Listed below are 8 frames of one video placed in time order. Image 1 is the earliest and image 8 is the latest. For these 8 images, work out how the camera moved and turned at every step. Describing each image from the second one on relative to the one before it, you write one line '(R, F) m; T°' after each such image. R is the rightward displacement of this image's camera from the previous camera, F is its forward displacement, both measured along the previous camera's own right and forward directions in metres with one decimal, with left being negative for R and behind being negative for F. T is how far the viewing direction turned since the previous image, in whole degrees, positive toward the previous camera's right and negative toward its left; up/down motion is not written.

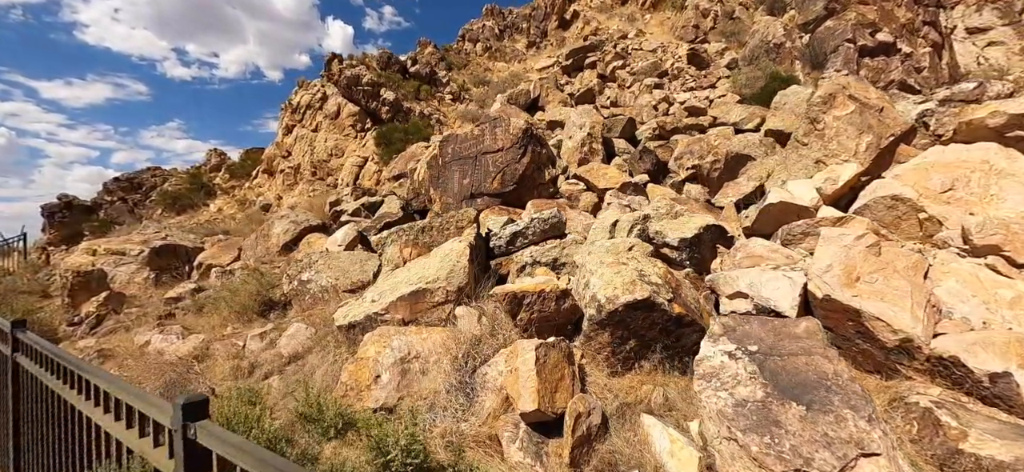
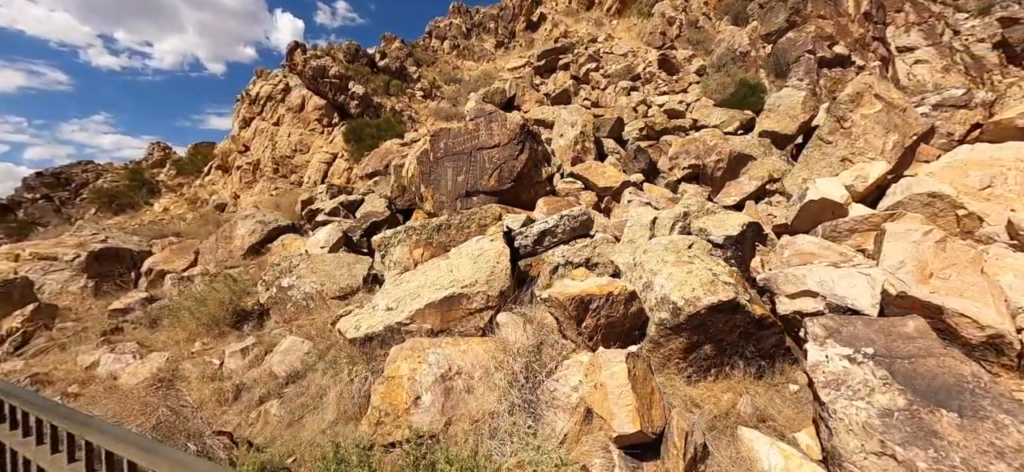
(-0.7, +0.4) m; +6°
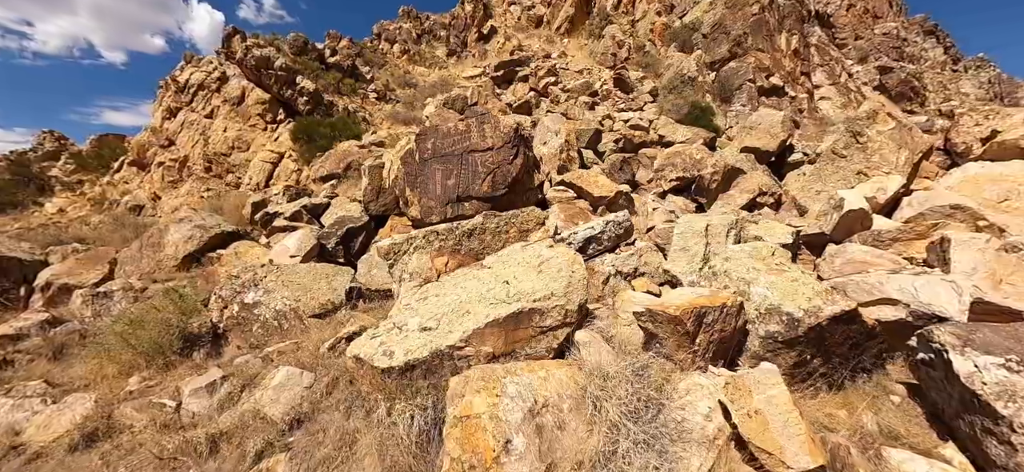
(-1.0, +0.6) m; +9°
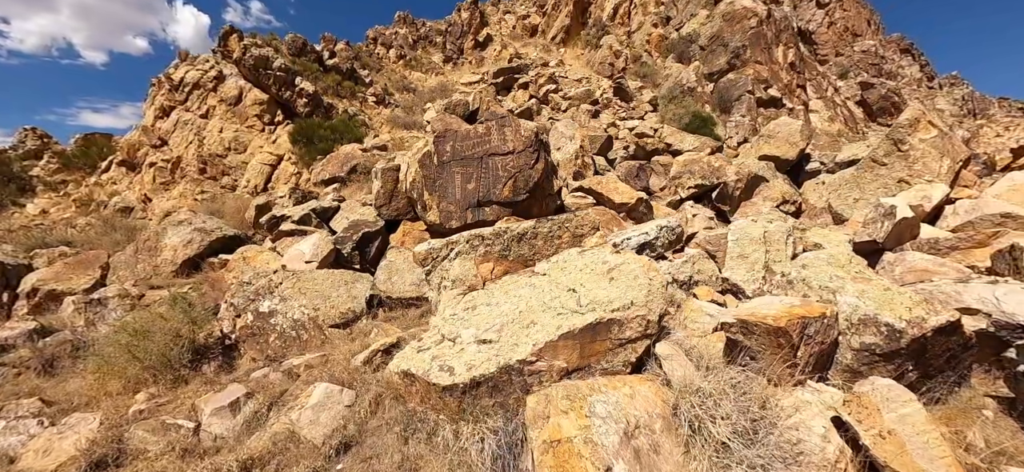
(-0.6, +0.2) m; +2°
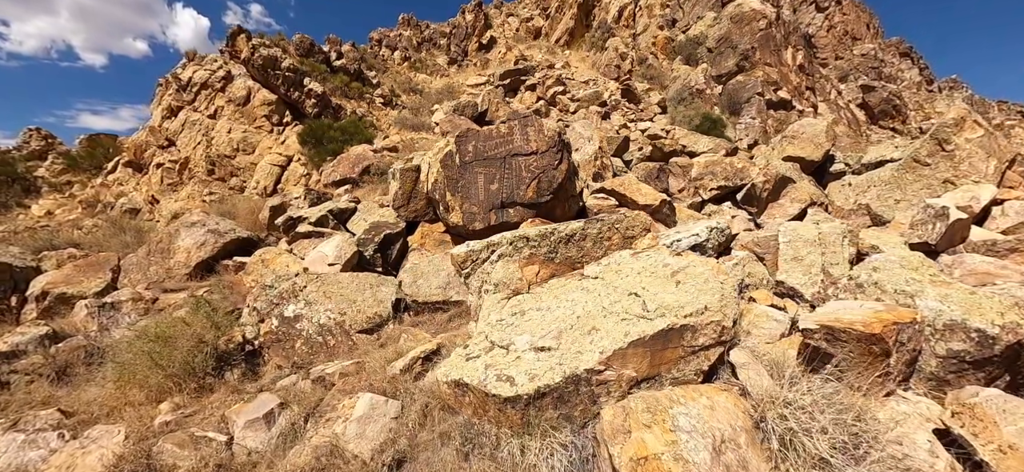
(-0.4, +0.2) m; 0°
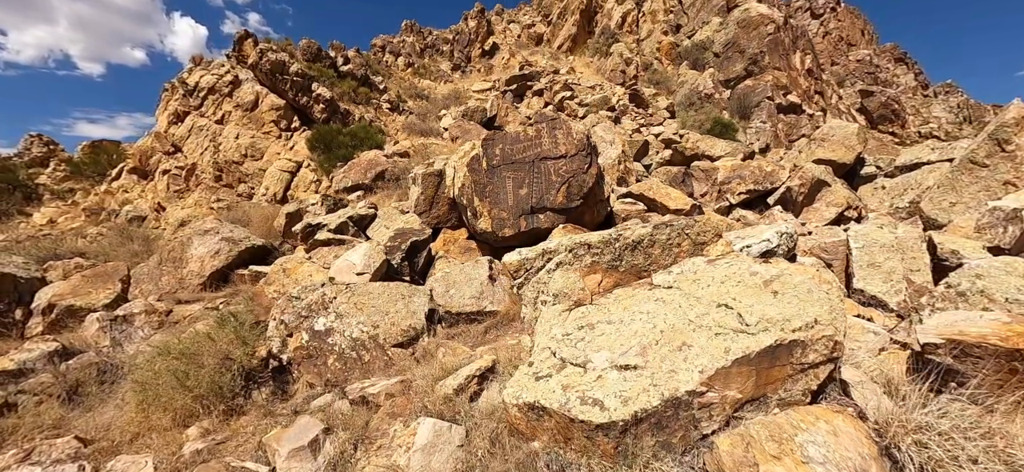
(-0.5, +0.2) m; 0°
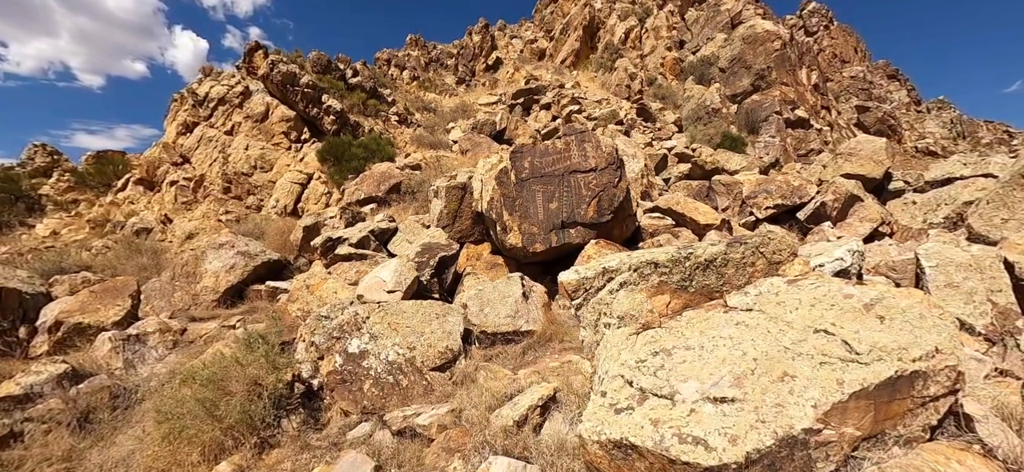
(-0.5, +0.2) m; +1°
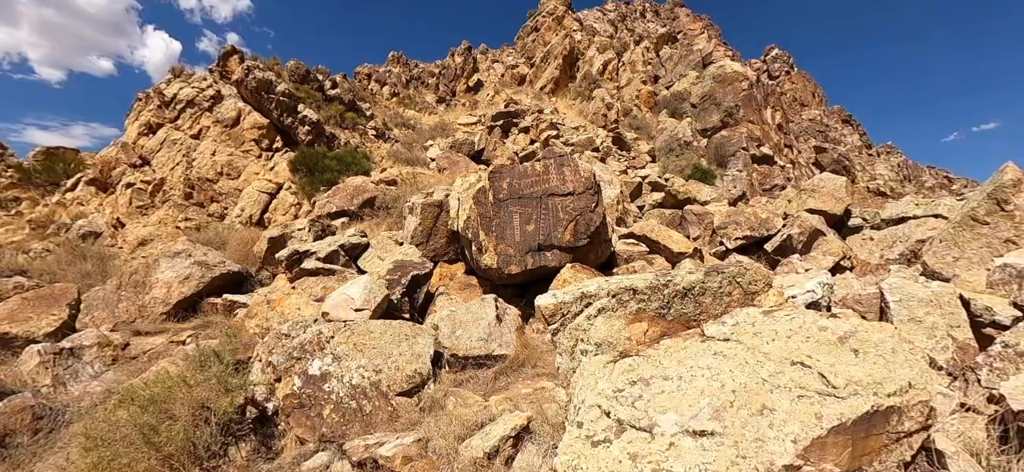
(0.0, +0.1) m; +4°
